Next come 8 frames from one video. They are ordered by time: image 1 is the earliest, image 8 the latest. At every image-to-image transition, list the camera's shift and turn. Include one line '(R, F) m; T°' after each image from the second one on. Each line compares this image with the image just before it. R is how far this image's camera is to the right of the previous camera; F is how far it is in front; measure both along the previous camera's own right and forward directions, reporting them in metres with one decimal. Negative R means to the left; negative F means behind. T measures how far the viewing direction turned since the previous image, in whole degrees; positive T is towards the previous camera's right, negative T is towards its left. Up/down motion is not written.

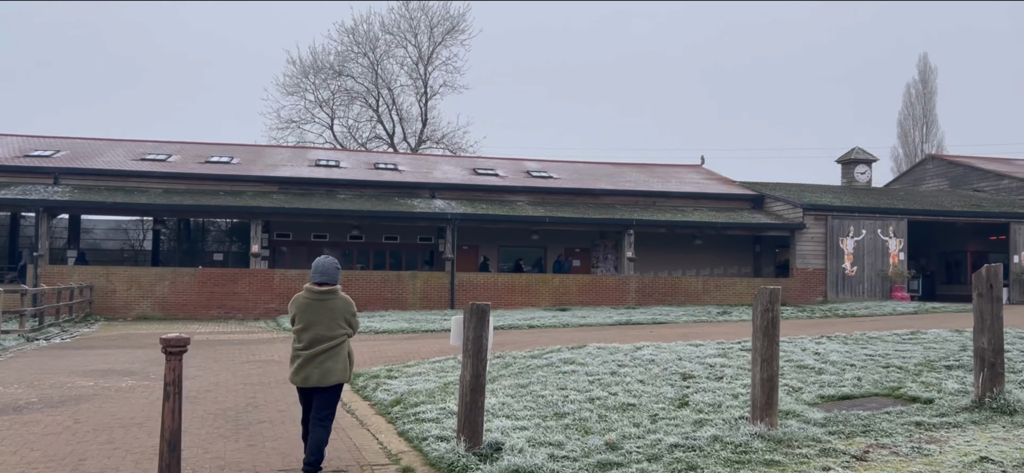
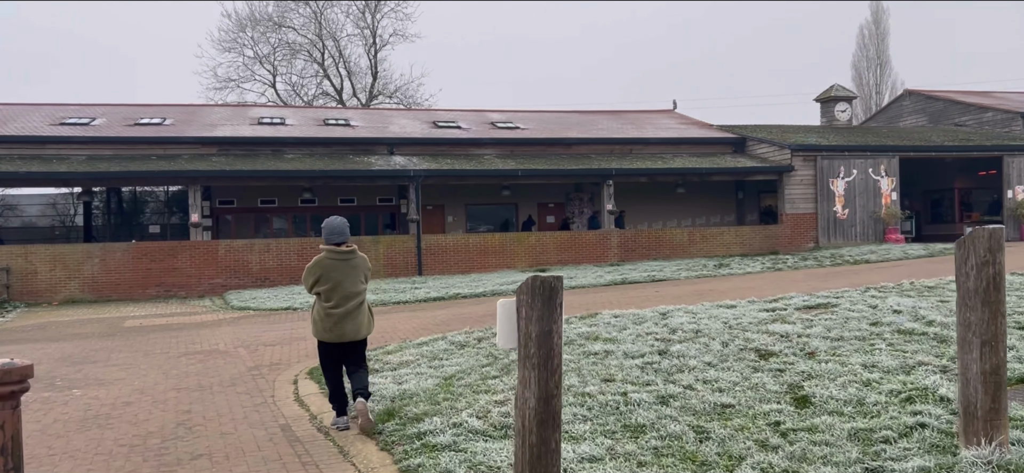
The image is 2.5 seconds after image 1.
(-0.5, +2.1) m; +3°
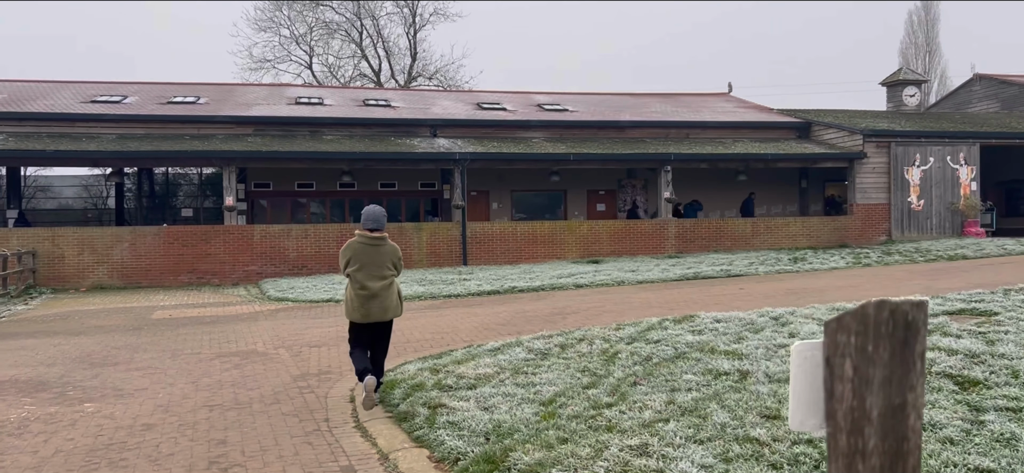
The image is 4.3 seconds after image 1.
(-0.5, +1.3) m; -2°
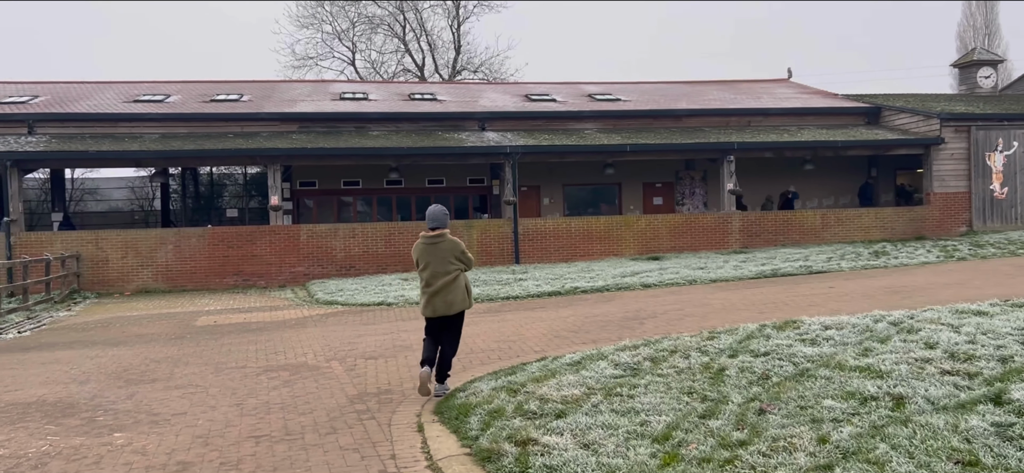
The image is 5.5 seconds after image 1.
(-0.3, +0.9) m; -3°
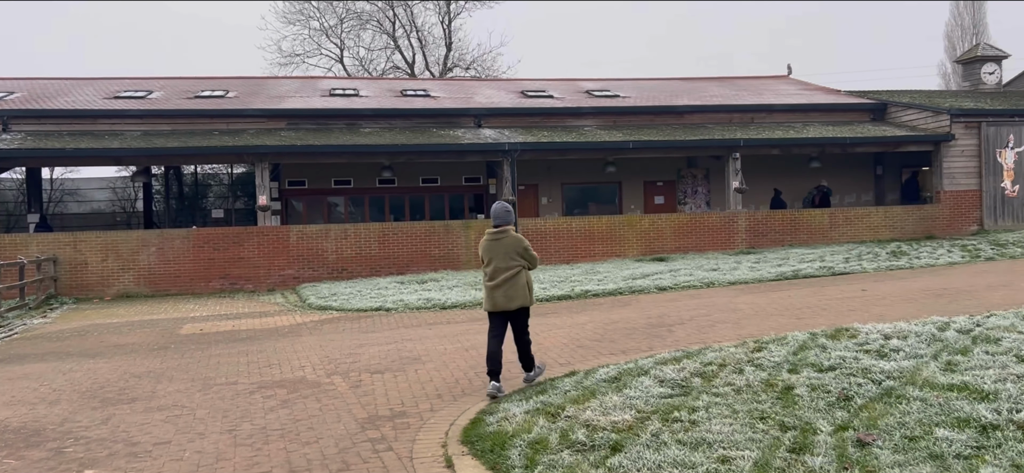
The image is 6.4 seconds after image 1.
(-0.3, +0.8) m; +1°
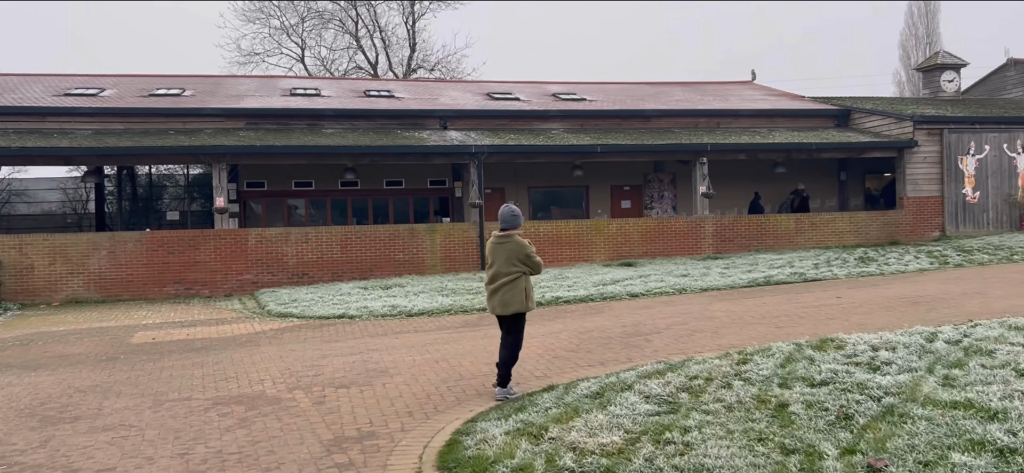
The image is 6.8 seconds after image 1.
(-0.1, +0.3) m; +3°
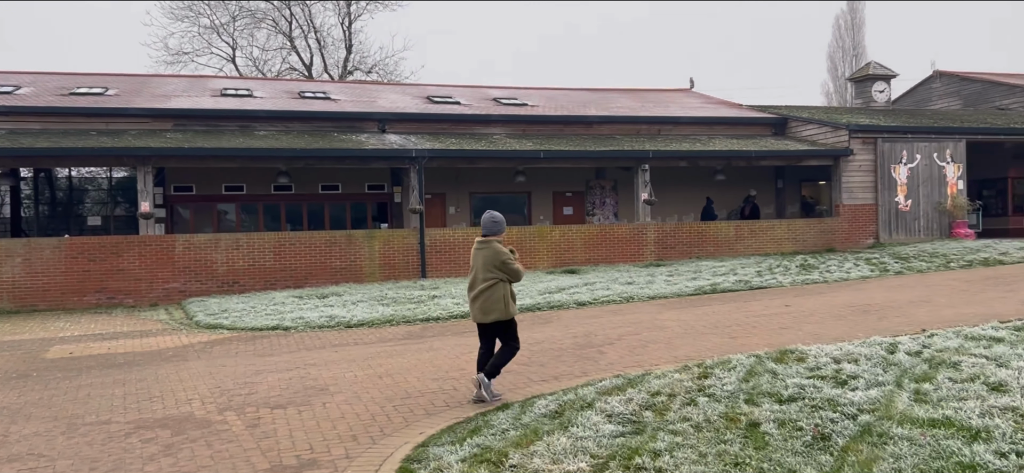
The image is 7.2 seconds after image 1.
(-0.1, +0.4) m; +4°
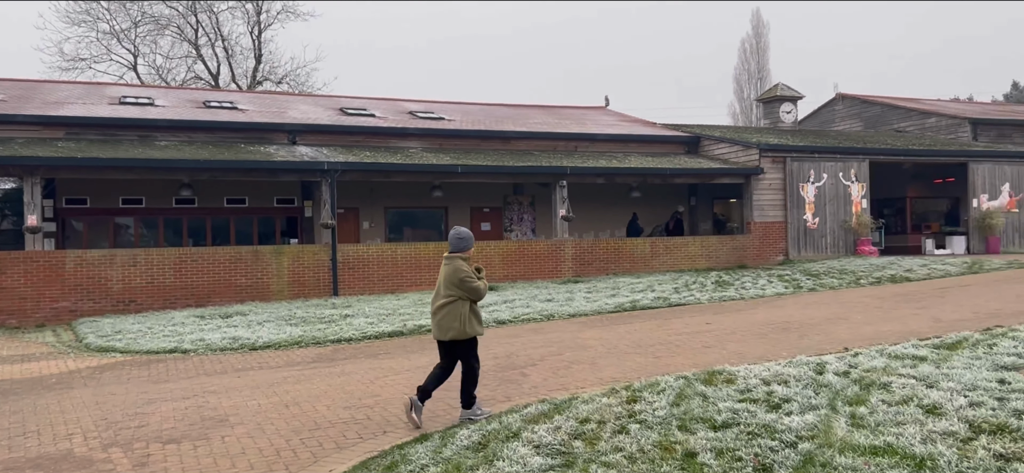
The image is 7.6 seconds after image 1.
(0.0, +0.4) m; +6°
